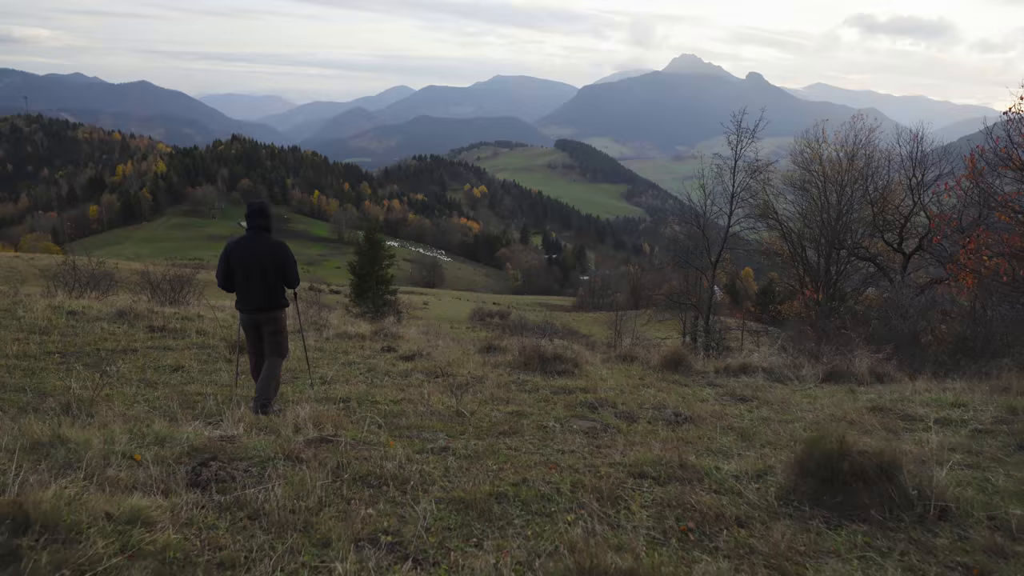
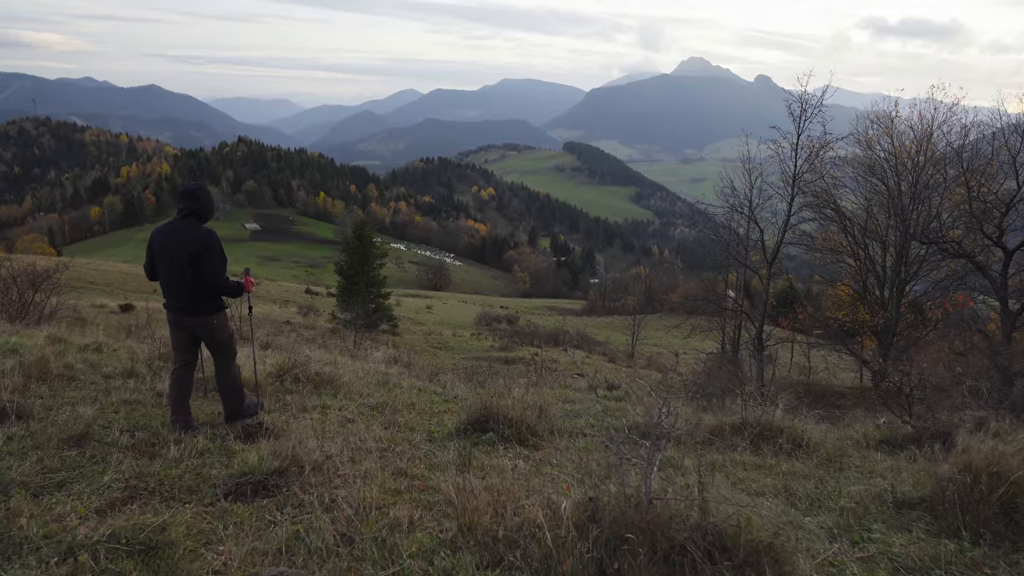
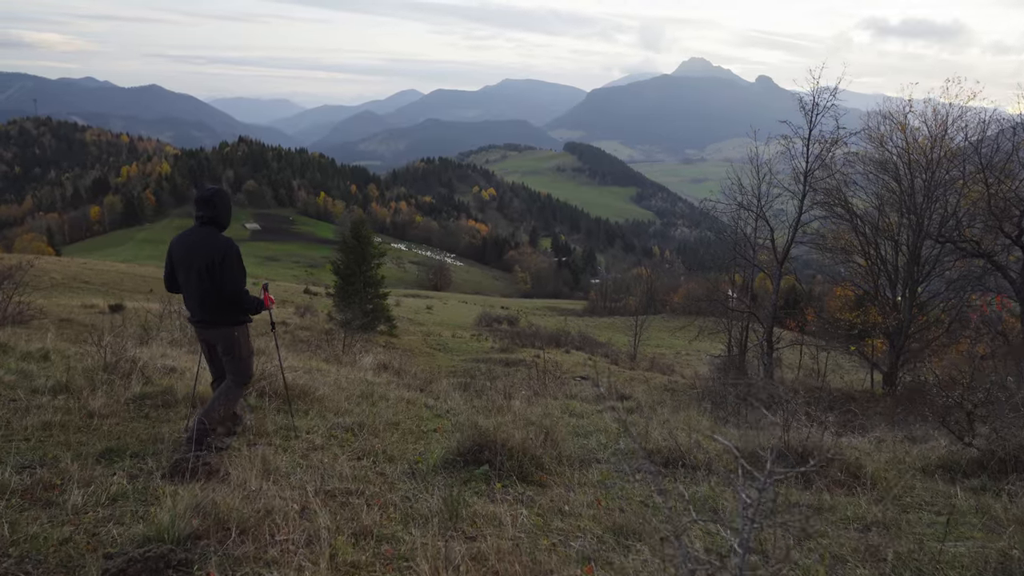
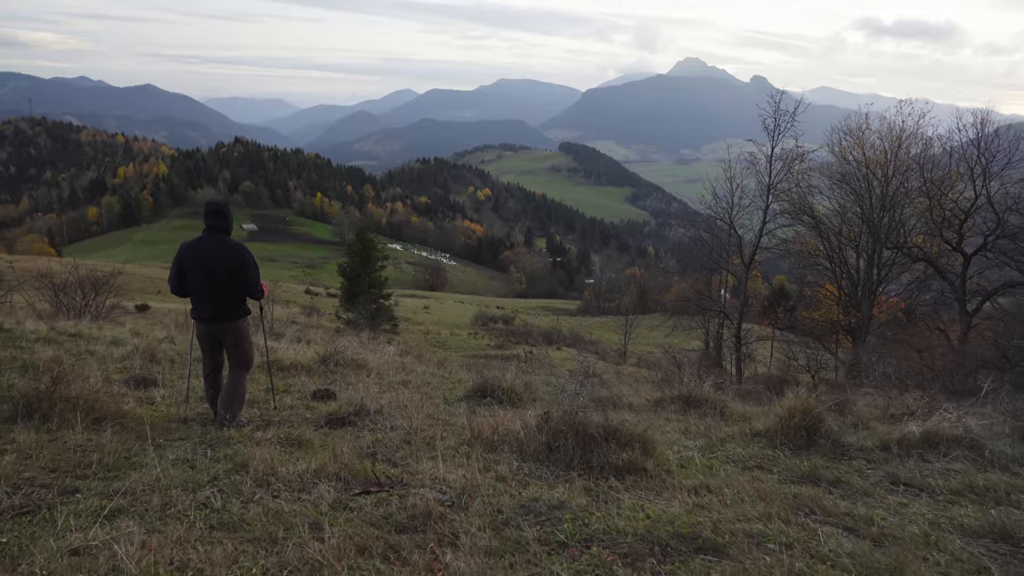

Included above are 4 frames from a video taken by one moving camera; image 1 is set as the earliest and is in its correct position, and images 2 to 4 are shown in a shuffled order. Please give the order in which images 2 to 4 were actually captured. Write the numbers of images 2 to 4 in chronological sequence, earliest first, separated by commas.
4, 2, 3
